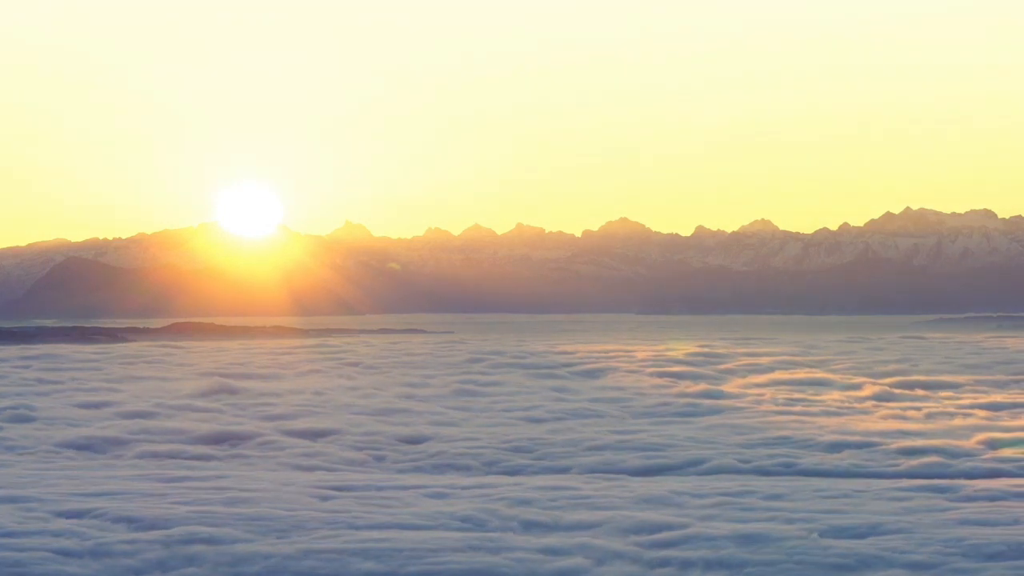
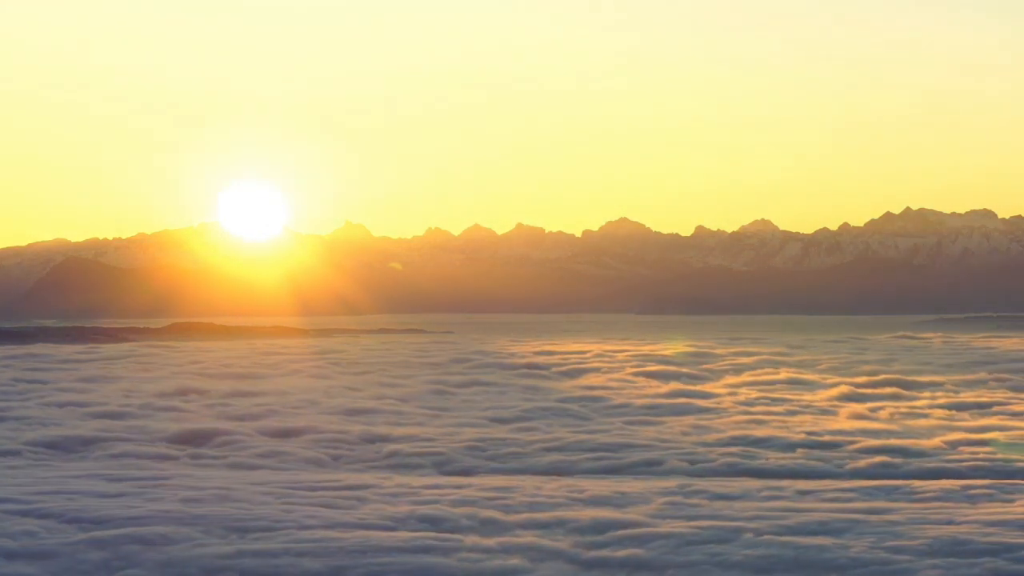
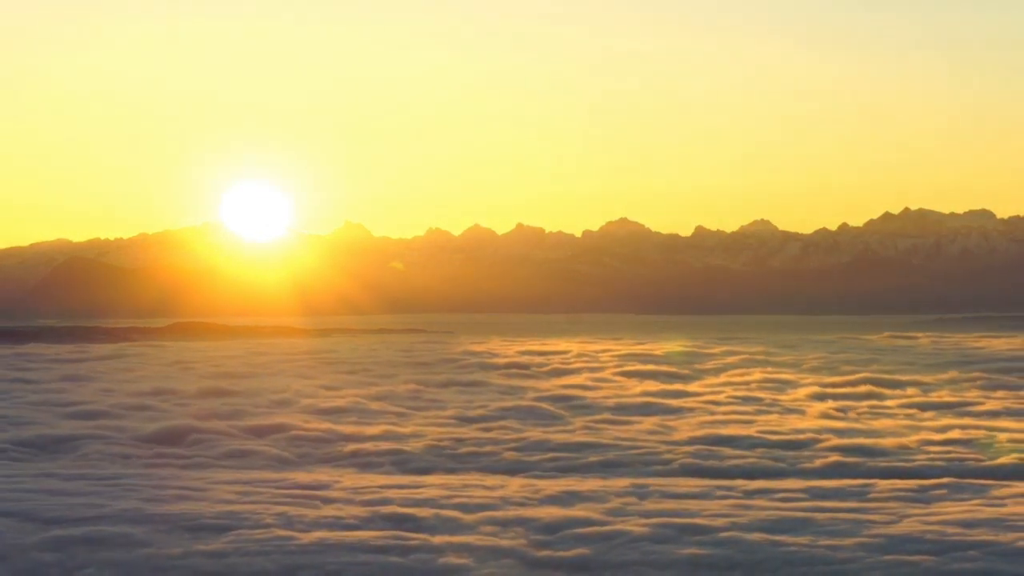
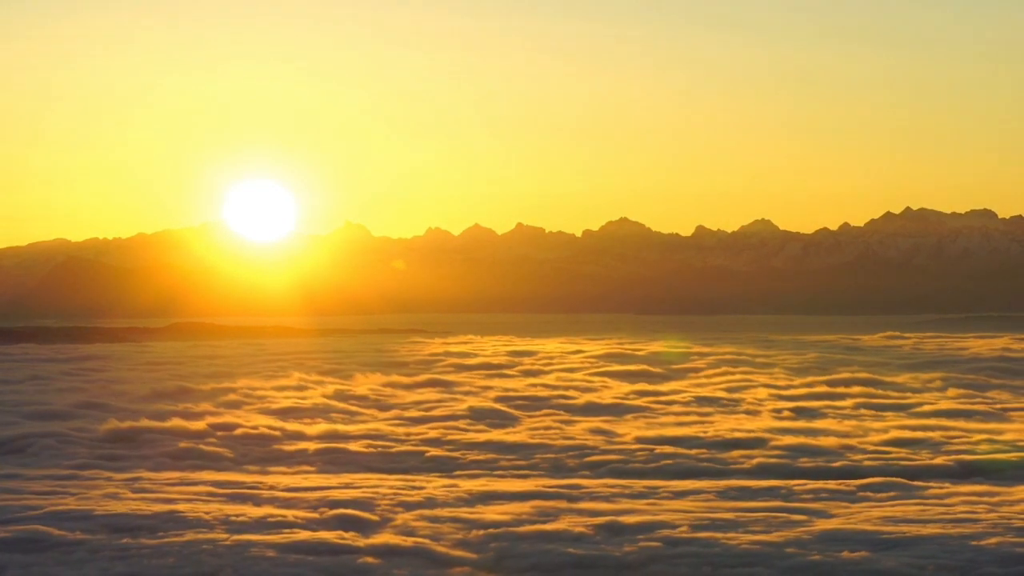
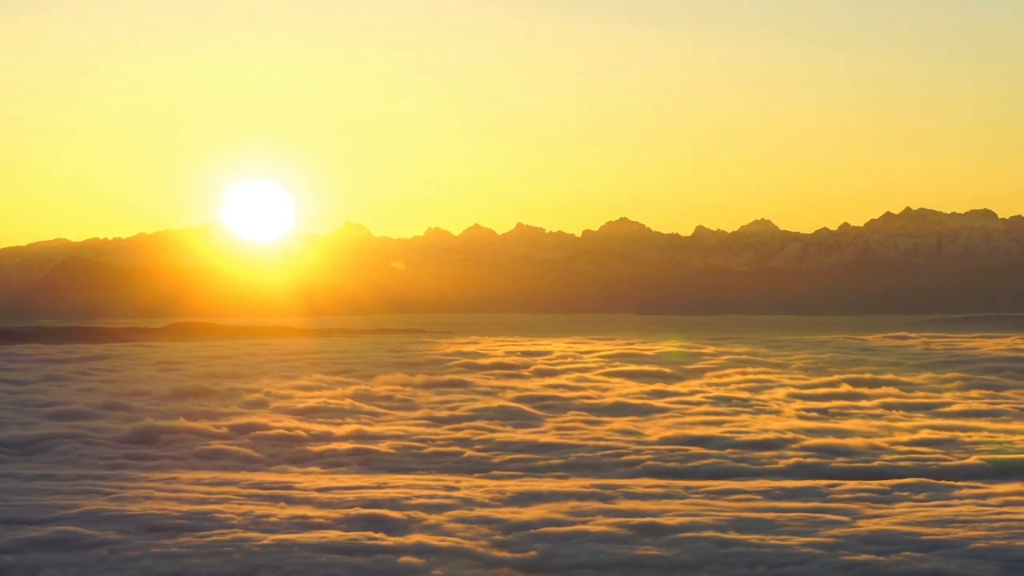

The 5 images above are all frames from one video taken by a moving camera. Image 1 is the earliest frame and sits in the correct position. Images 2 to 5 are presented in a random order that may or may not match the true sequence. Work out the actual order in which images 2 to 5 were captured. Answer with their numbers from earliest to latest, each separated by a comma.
2, 3, 5, 4
